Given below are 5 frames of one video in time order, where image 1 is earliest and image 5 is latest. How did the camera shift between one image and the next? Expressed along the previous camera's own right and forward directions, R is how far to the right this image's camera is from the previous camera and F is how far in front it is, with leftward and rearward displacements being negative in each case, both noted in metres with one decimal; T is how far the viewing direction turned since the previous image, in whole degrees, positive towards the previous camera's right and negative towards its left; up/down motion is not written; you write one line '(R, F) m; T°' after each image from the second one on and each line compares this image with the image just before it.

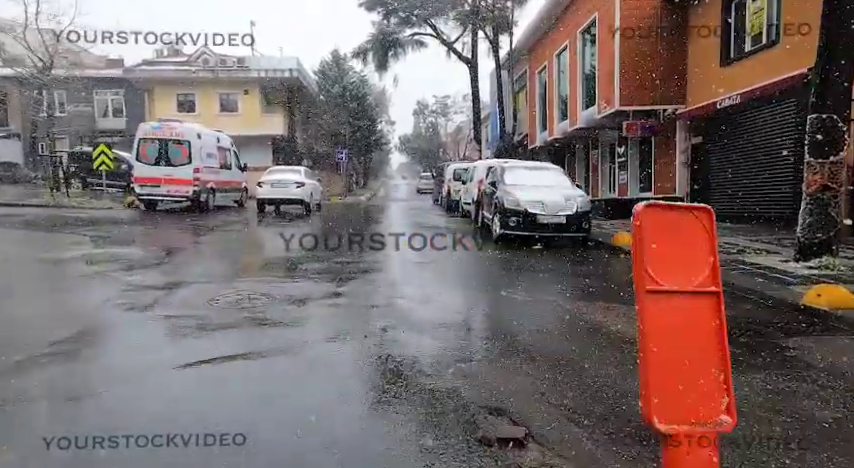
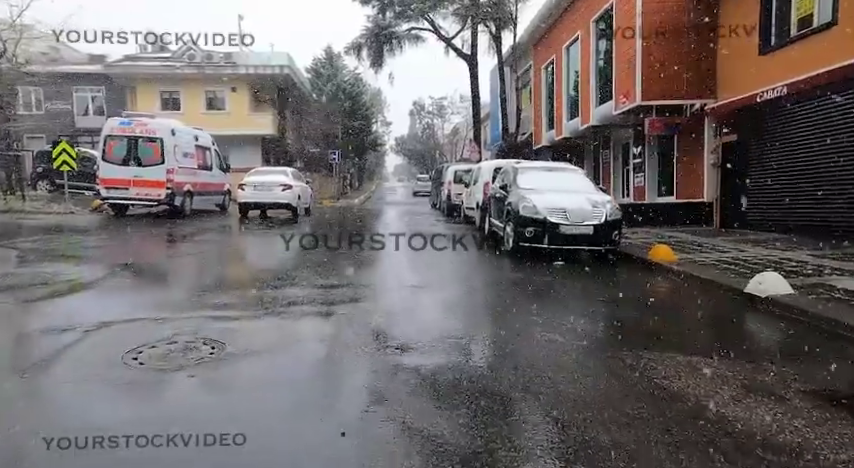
(-0.1, +1.8) m; 0°
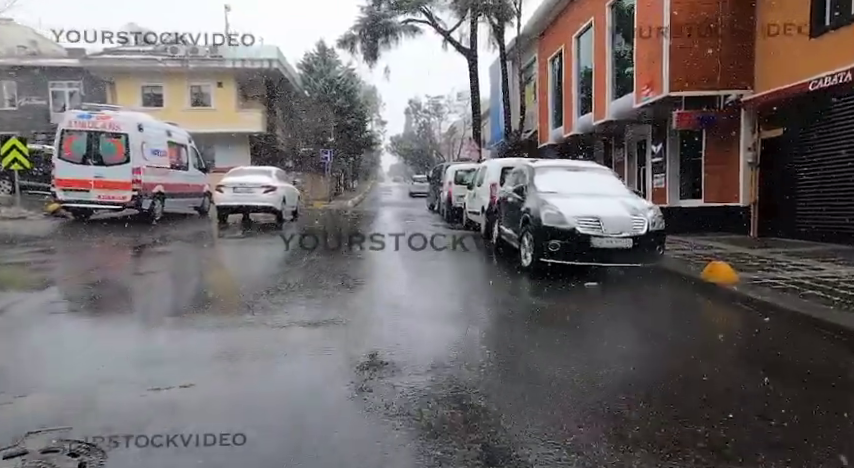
(-0.1, +1.8) m; 0°
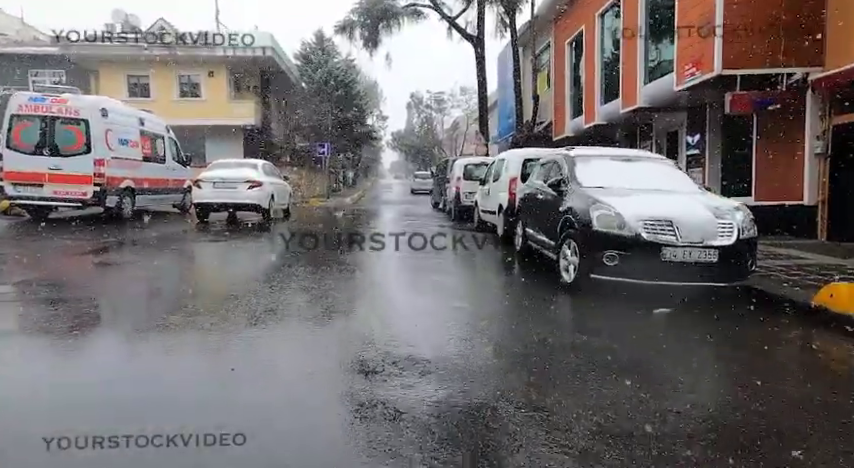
(-0.1, +2.0) m; 0°
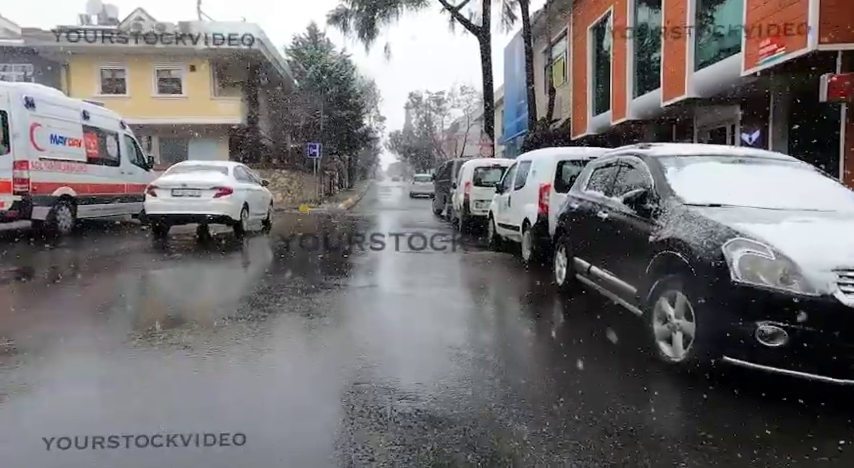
(-0.1, +2.6) m; 0°
